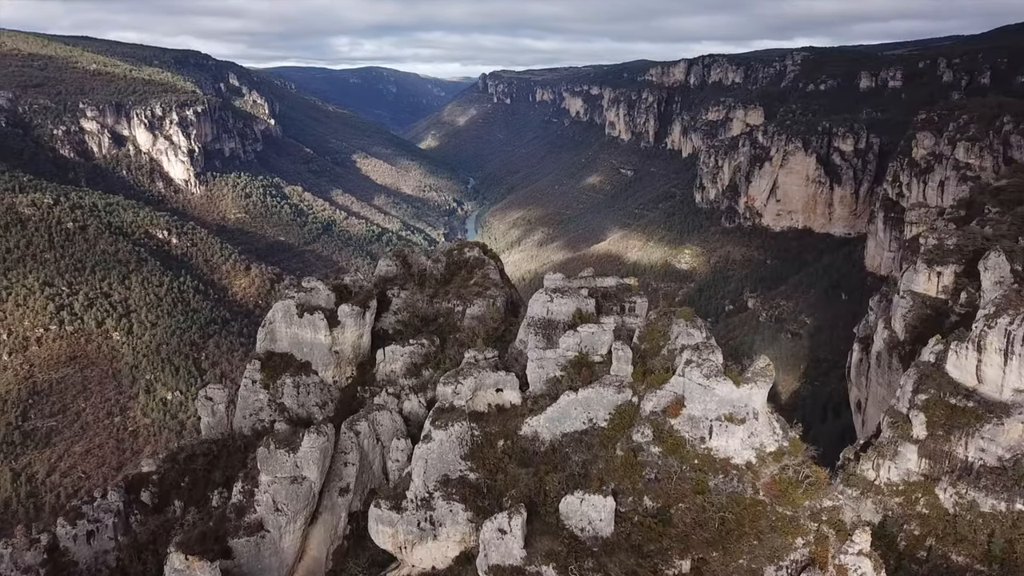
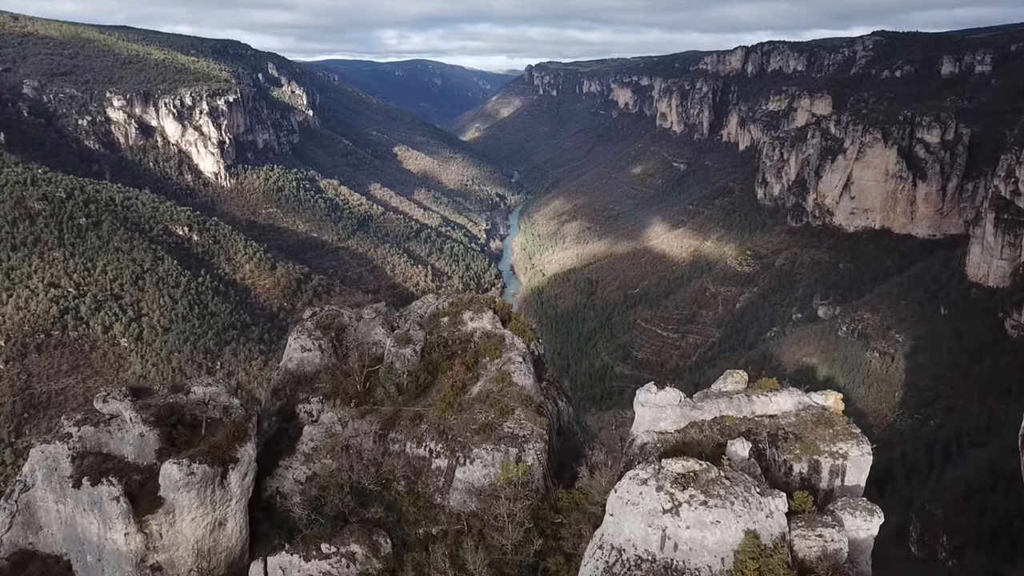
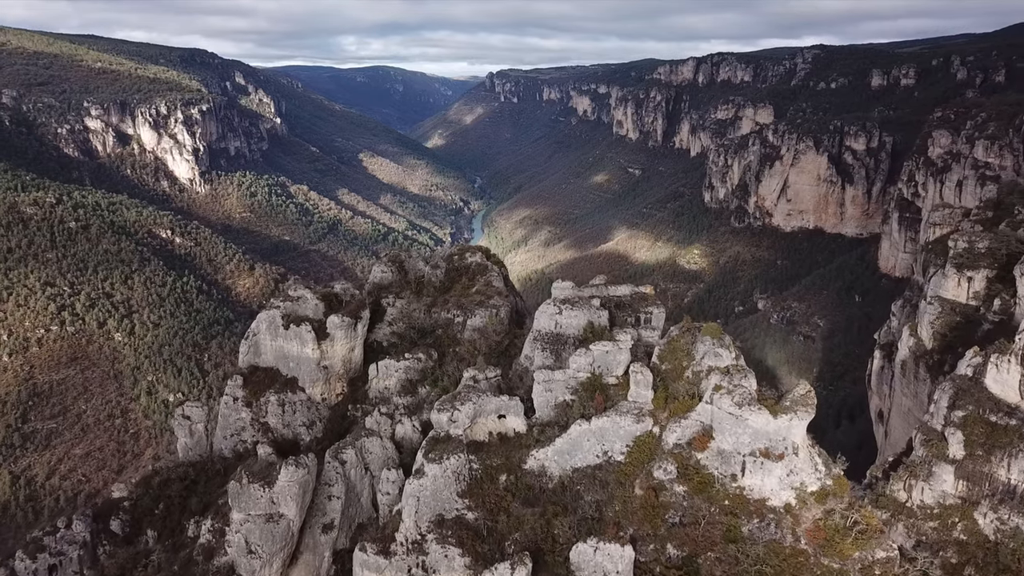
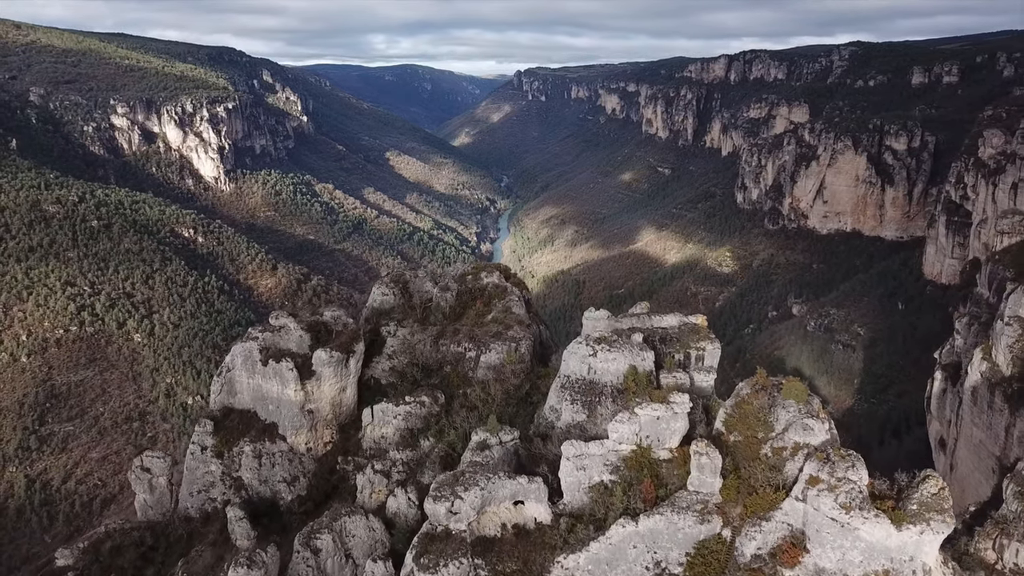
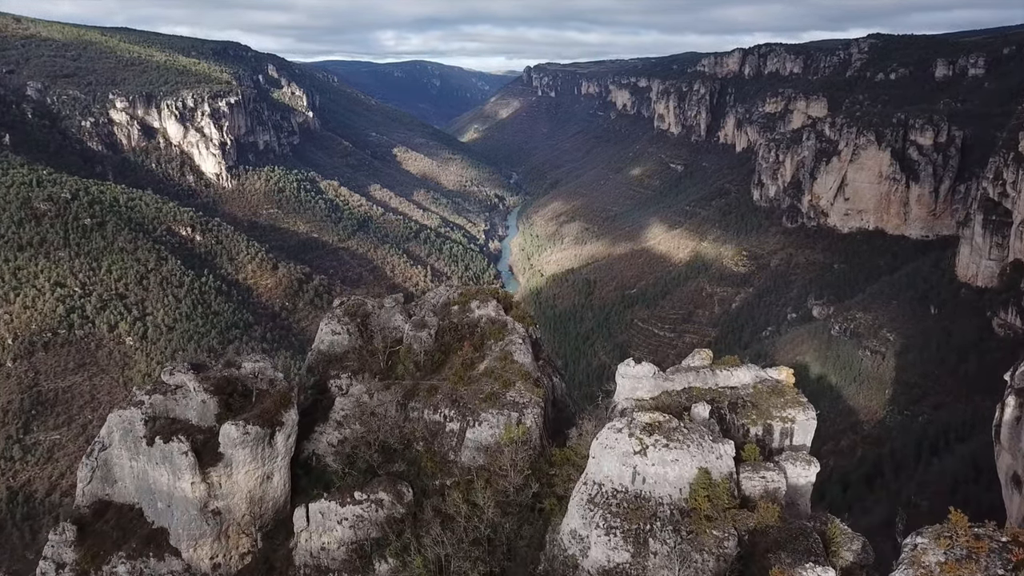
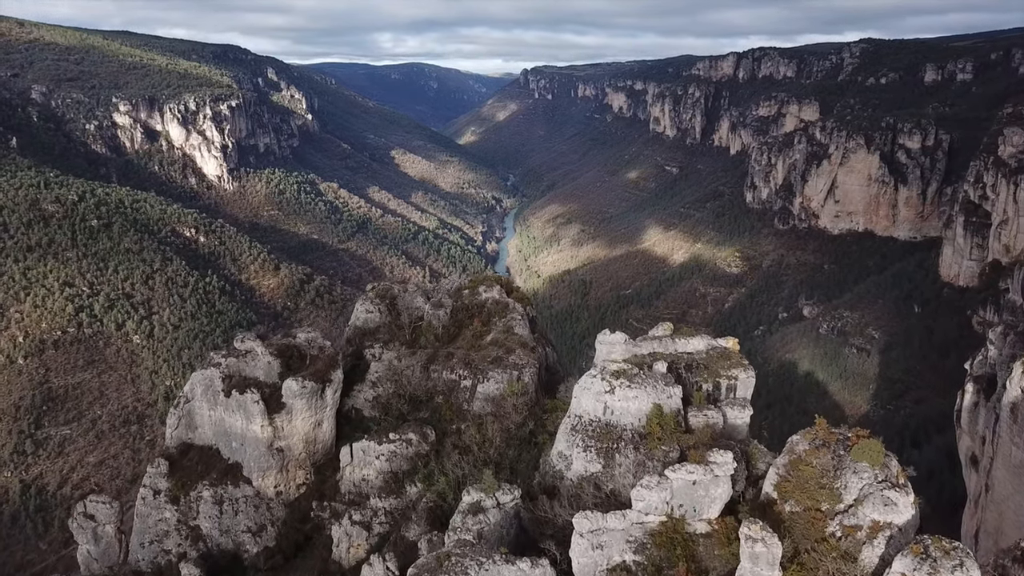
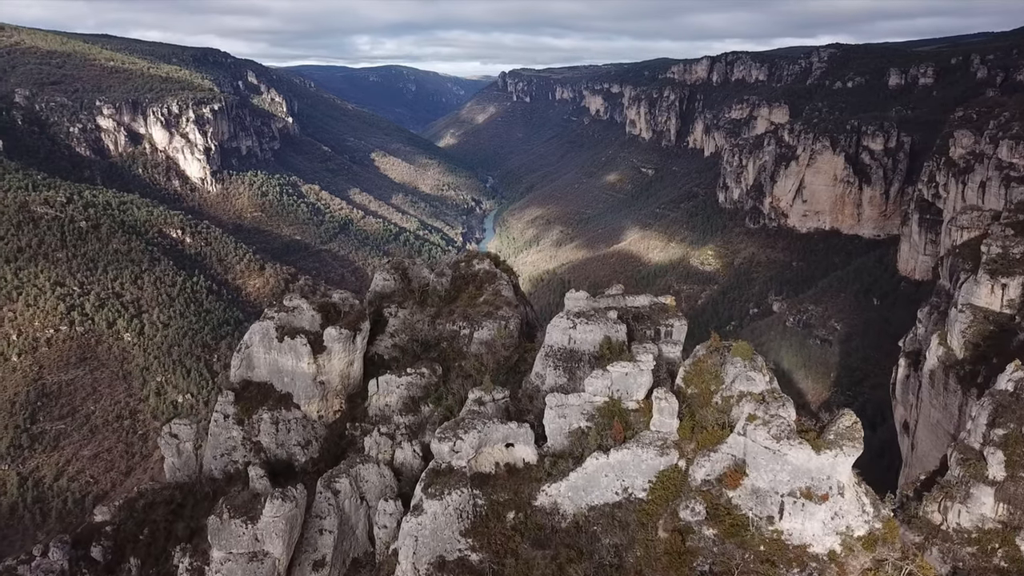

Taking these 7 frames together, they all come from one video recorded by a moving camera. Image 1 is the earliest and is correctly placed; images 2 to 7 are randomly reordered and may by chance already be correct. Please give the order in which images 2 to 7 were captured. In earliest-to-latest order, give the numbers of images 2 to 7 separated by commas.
3, 7, 4, 6, 5, 2
